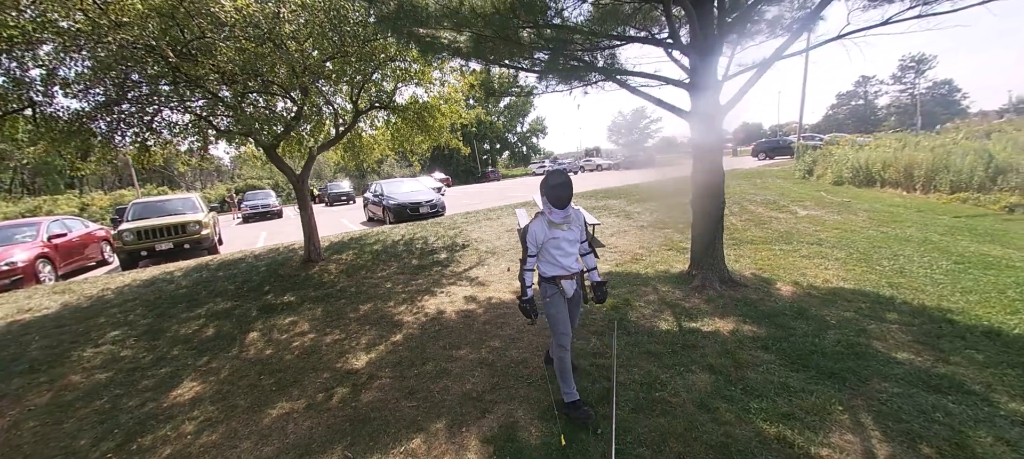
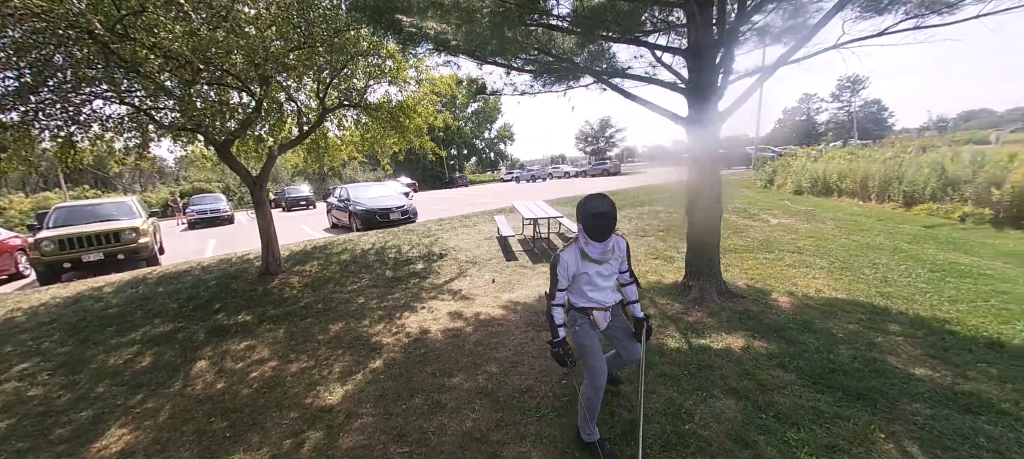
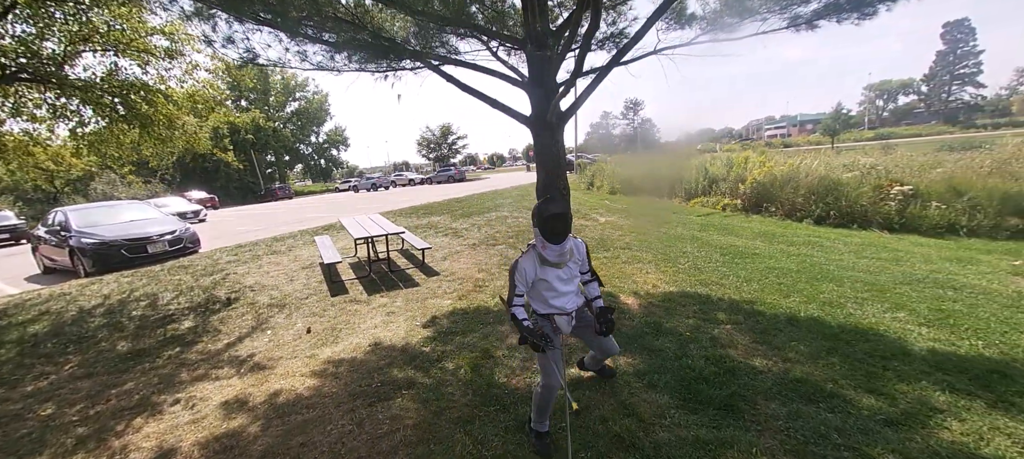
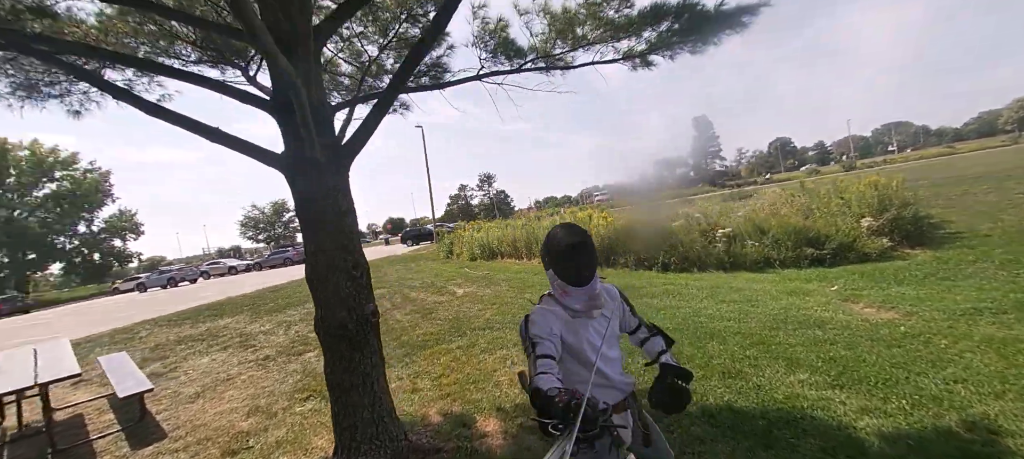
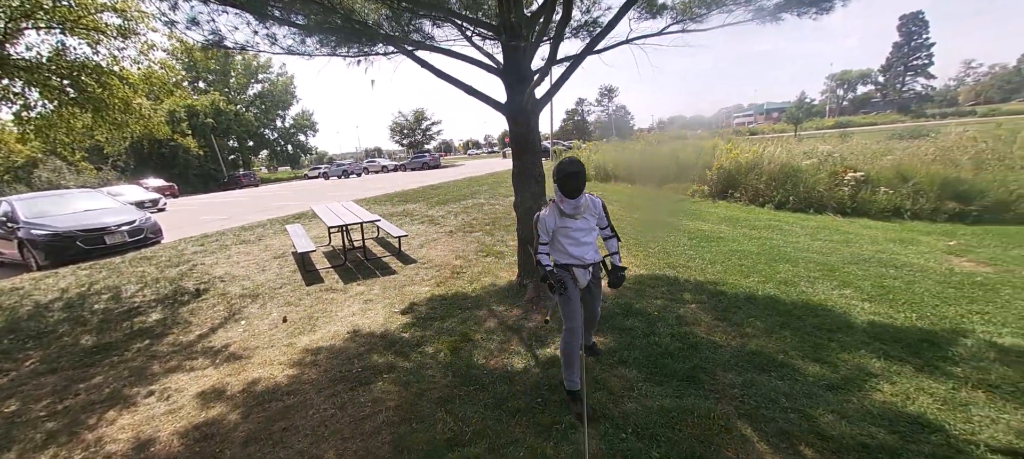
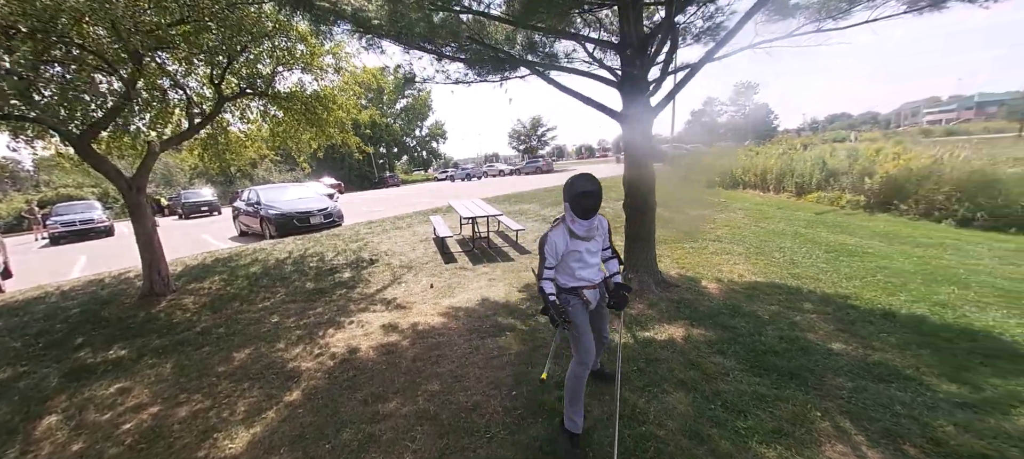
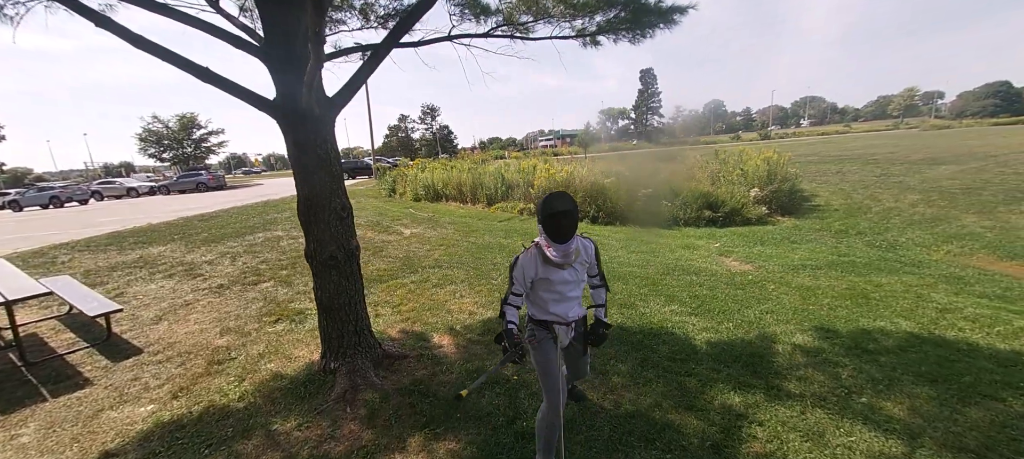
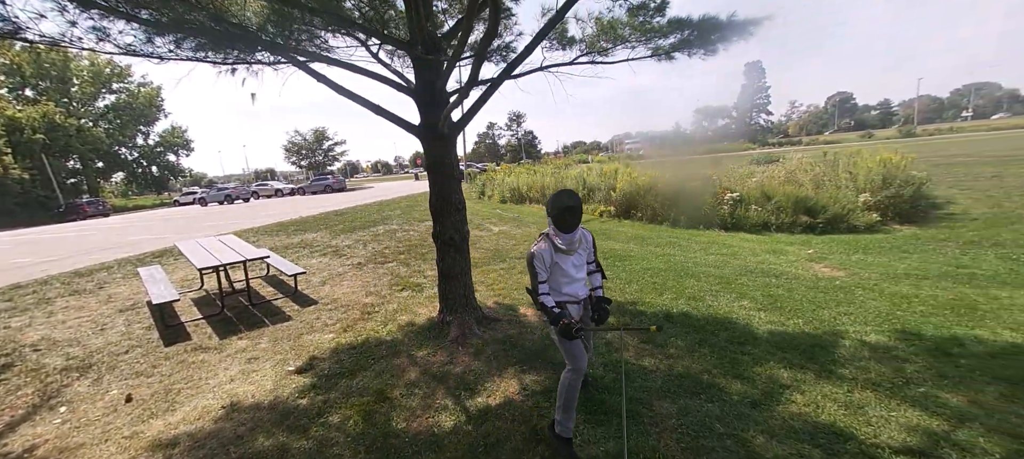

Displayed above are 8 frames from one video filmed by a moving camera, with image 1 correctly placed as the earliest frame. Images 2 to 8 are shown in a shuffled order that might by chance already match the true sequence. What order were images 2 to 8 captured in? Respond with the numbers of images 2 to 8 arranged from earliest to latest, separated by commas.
2, 6, 3, 5, 8, 7, 4
